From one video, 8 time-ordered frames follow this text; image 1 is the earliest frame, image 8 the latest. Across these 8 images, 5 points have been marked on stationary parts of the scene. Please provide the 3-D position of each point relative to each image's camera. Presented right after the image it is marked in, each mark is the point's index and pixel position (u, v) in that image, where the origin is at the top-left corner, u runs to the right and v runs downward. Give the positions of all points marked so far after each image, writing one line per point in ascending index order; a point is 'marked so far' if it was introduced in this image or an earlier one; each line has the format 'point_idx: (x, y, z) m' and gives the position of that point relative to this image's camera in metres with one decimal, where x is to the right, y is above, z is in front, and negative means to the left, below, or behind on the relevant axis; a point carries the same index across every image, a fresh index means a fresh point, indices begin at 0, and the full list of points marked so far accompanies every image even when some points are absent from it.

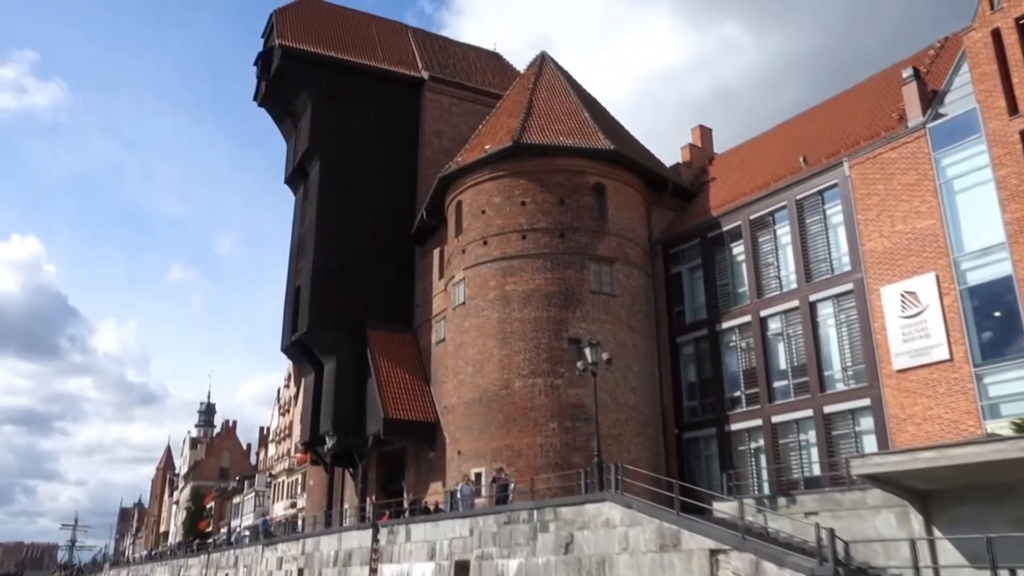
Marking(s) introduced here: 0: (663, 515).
0: (+2.4, -3.6, +13.3) m
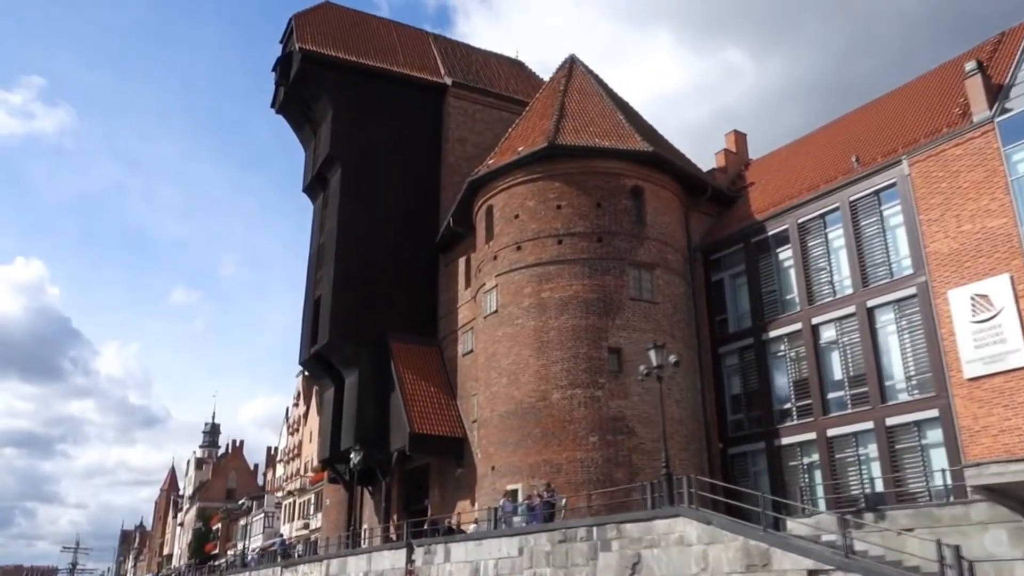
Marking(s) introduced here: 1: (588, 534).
0: (+3.4, -3.5, +12.0) m
1: (+1.3, -4.3, +14.6) m
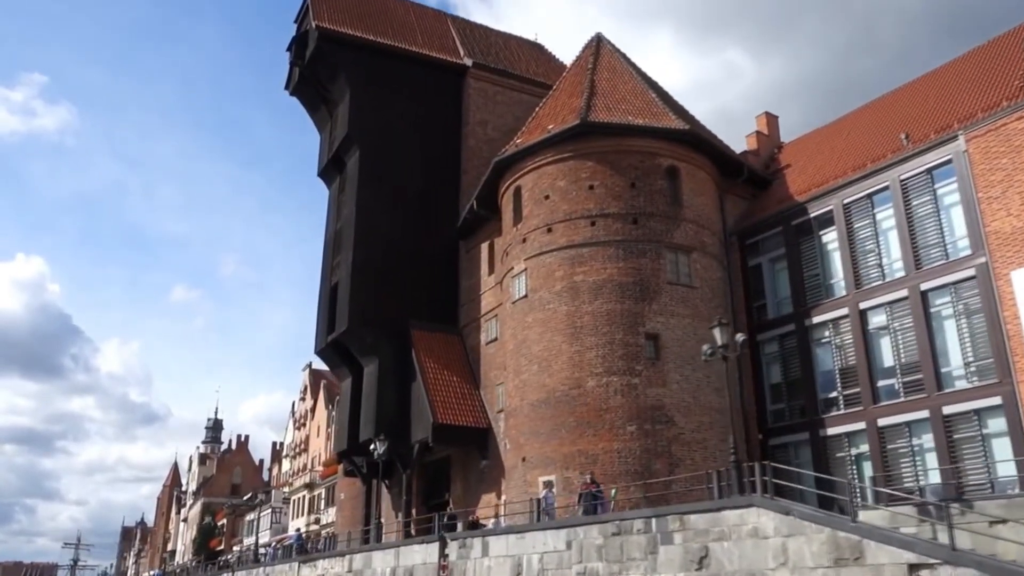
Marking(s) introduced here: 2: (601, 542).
0: (+4.2, -3.0, +11.0) m
1: (+2.2, -3.8, +13.6) m
2: (+1.5, -4.4, +14.4) m
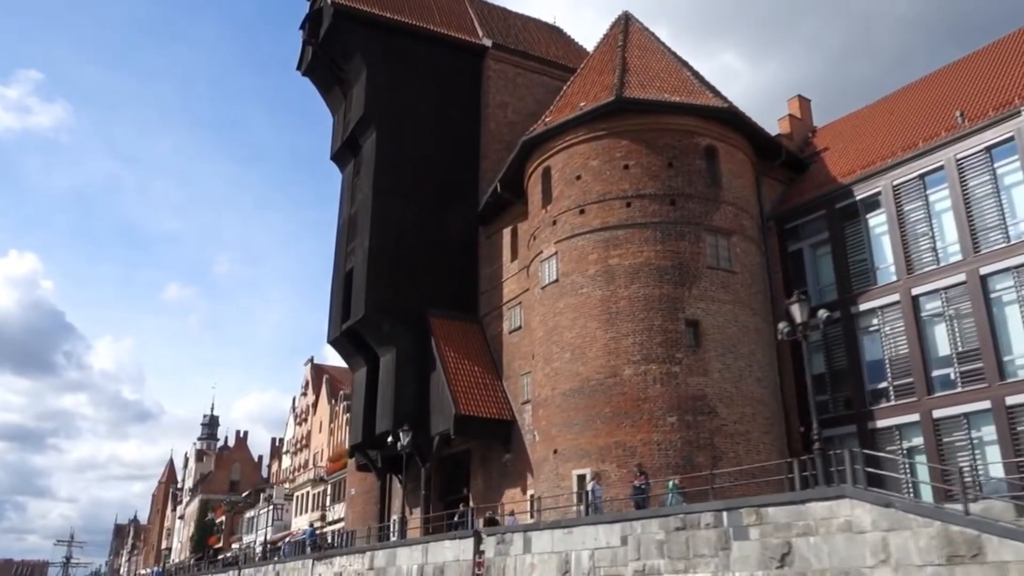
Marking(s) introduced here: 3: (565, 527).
0: (+5.1, -2.7, +9.8) m
1: (+3.0, -3.4, +12.5) m
2: (+2.4, -3.9, +13.2) m
3: (+1.0, -4.3, +15.1) m
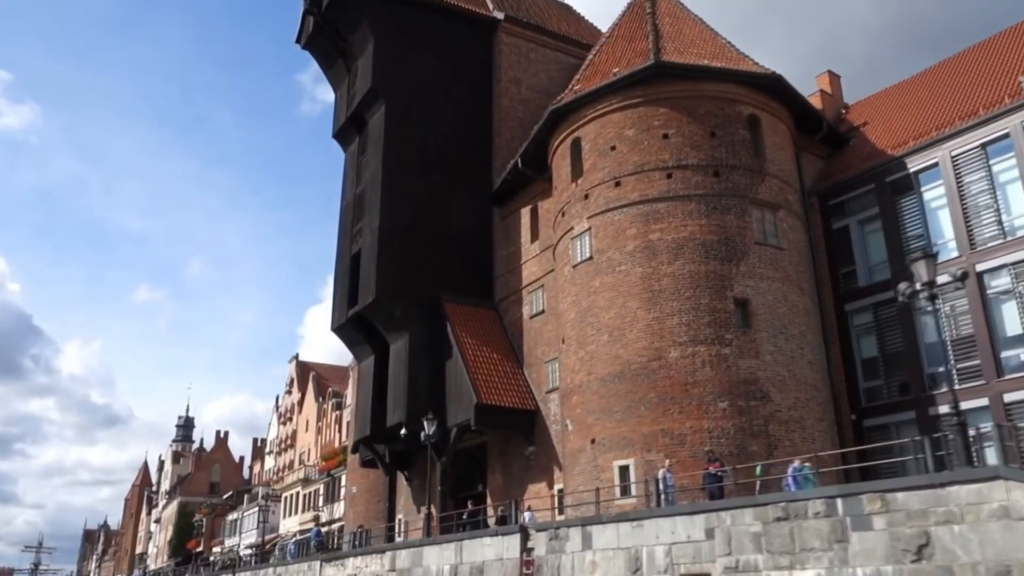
0: (+6.3, -2.1, +8.3) m
1: (+4.1, -2.8, +10.9) m
2: (+3.4, -3.4, +11.7) m
3: (+2.0, -3.7, +13.5) m
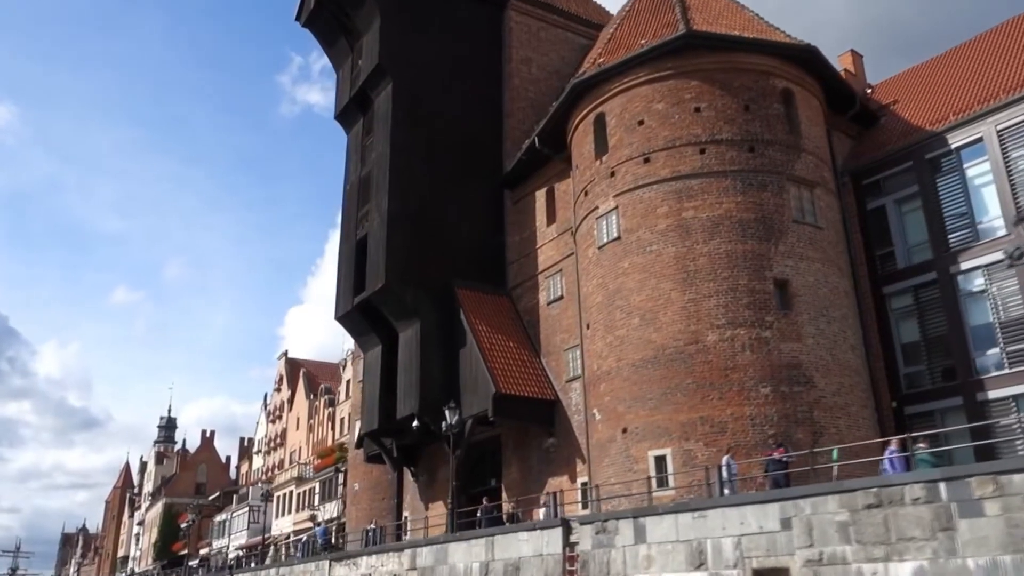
0: (+7.1, -1.6, +7.4) m
1: (+4.9, -2.4, +9.9) m
2: (+4.2, -2.9, +10.6) m
3: (+2.7, -3.3, +12.4) m
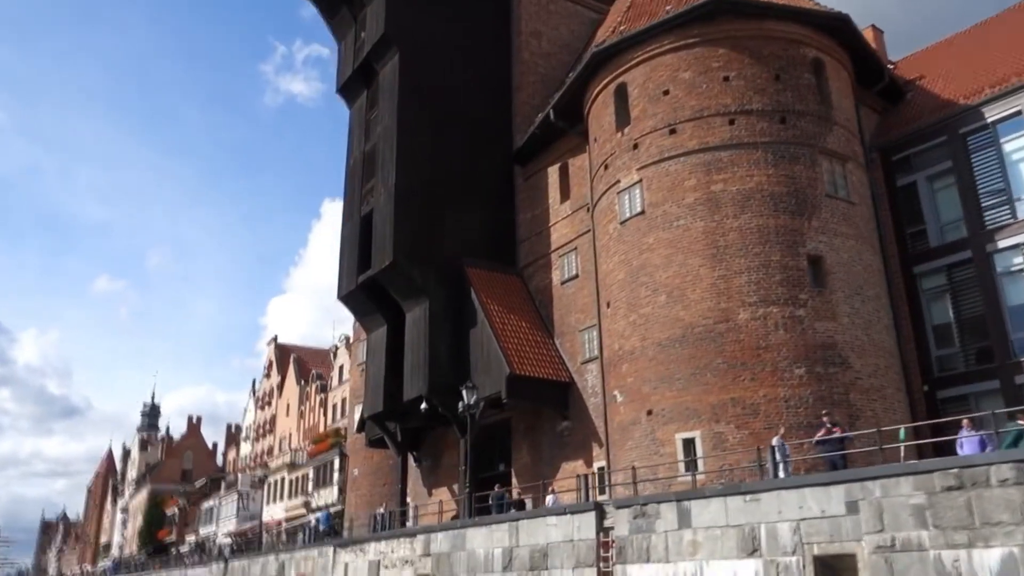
0: (+7.8, -1.3, +6.6) m
1: (+5.5, -2.0, +9.1) m
2: (+4.8, -2.5, +9.8) m
3: (+3.3, -2.8, +11.6) m
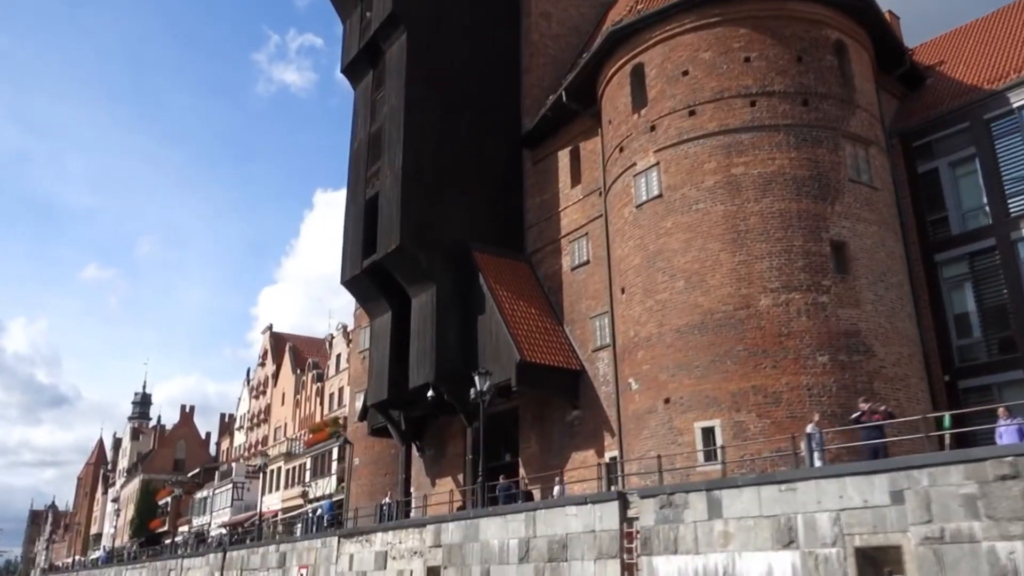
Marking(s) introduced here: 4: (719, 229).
0: (+8.2, -1.1, +6.2) m
1: (+5.9, -1.8, +8.7) m
2: (+5.1, -2.3, +9.4) m
3: (+3.6, -2.6, +11.1) m
4: (+4.3, +1.3, +17.7) m
